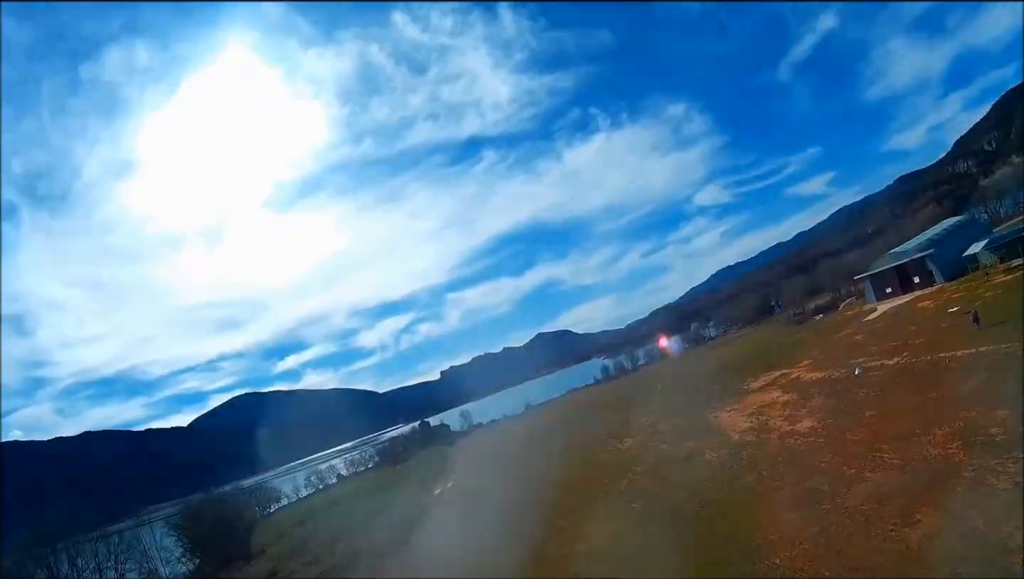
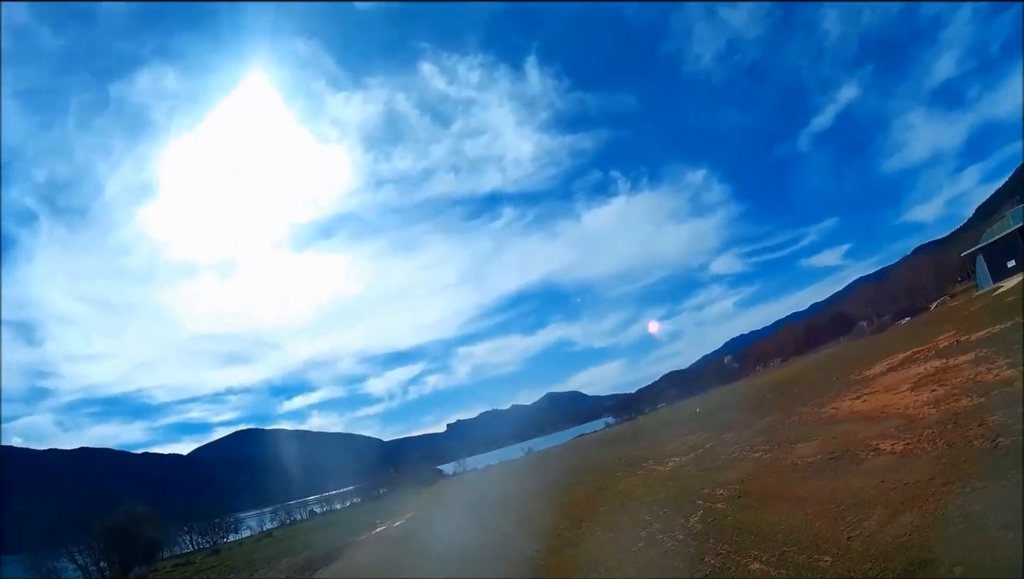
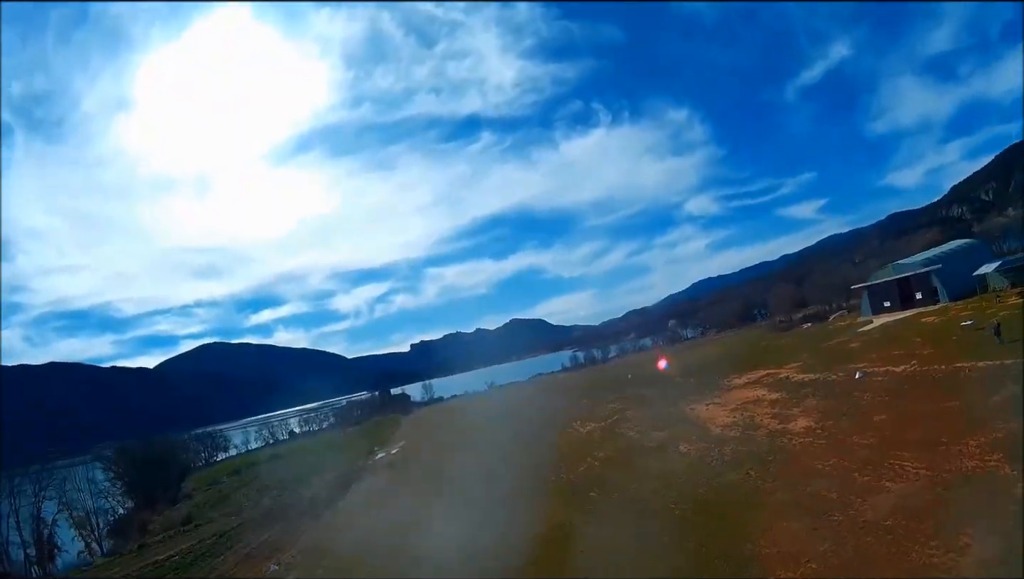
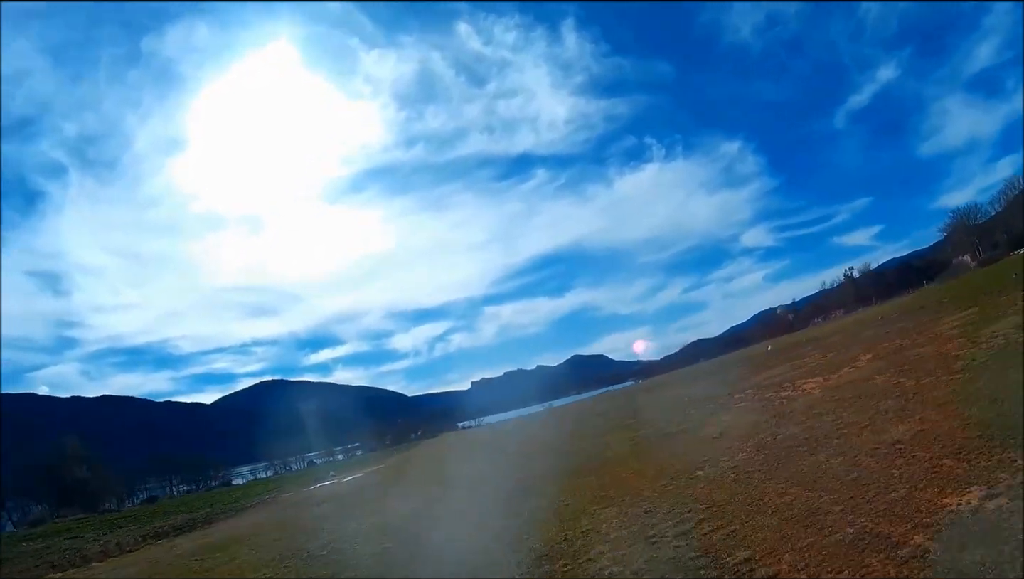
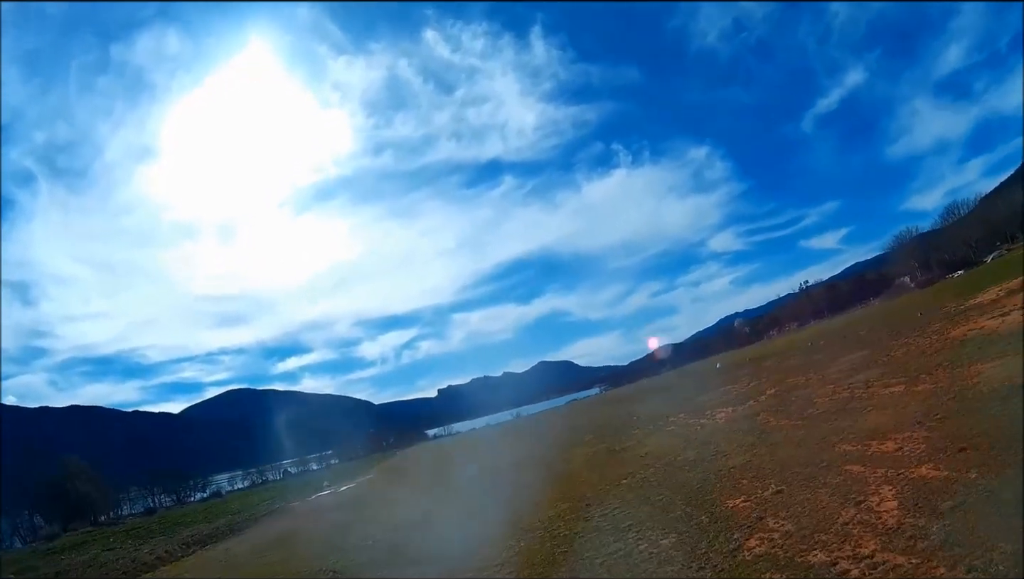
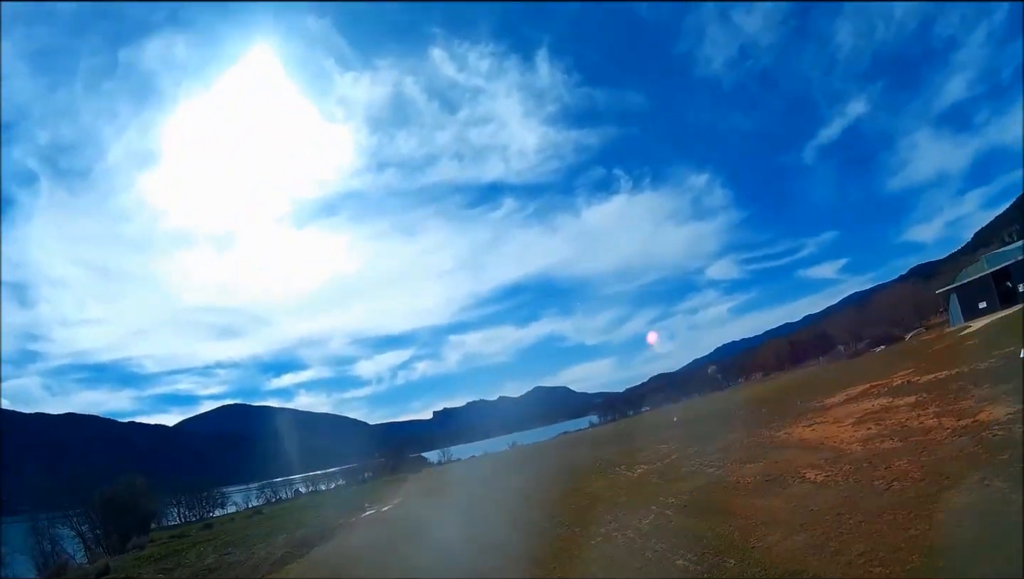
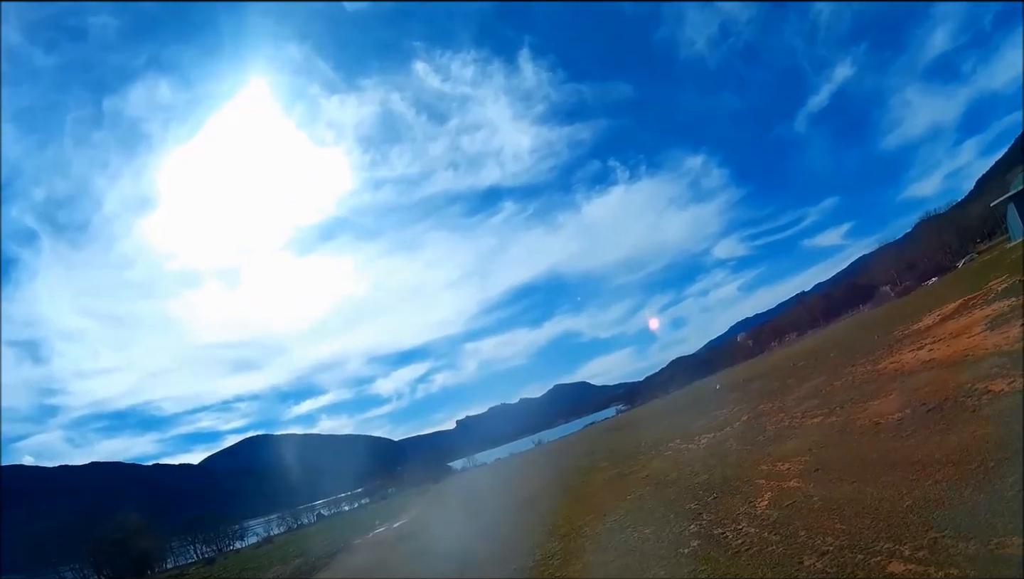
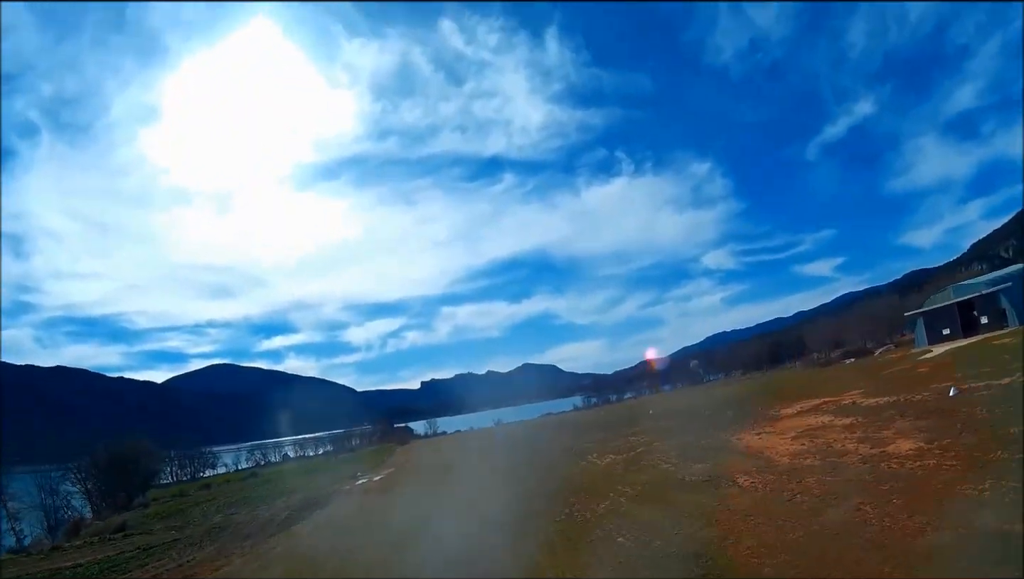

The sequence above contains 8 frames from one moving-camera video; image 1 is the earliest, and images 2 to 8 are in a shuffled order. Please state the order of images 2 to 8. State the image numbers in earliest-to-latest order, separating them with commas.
3, 8, 6, 2, 7, 5, 4
